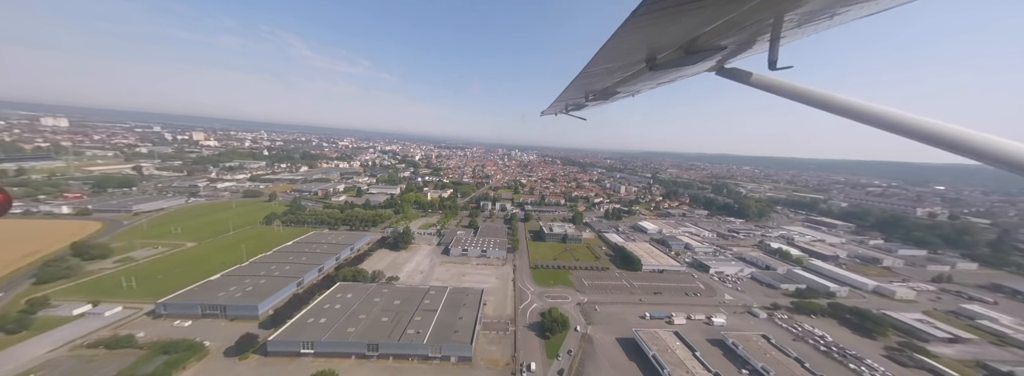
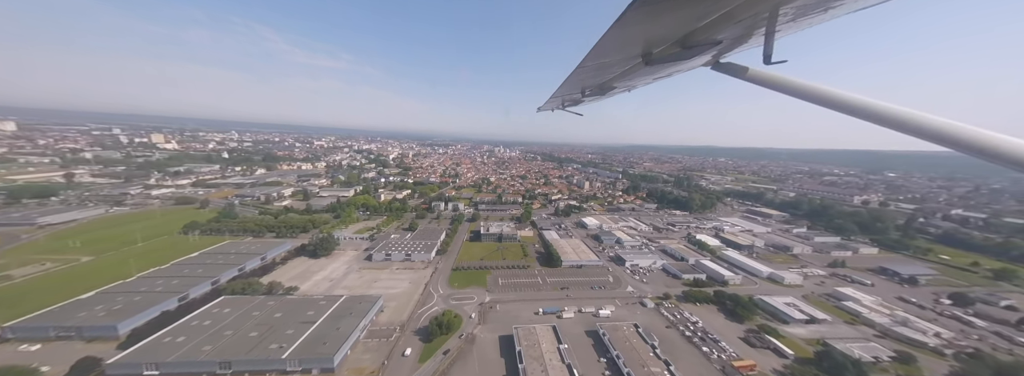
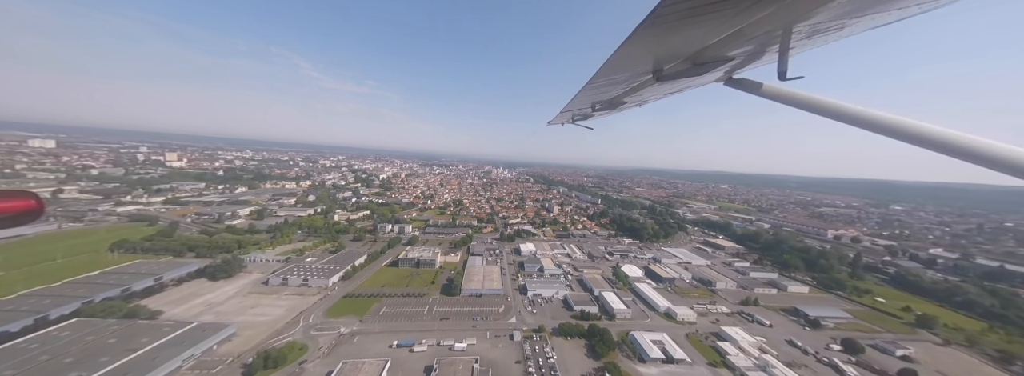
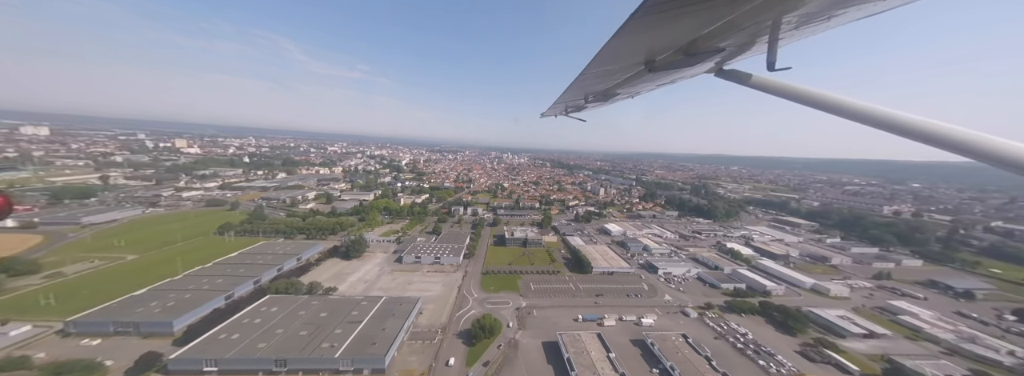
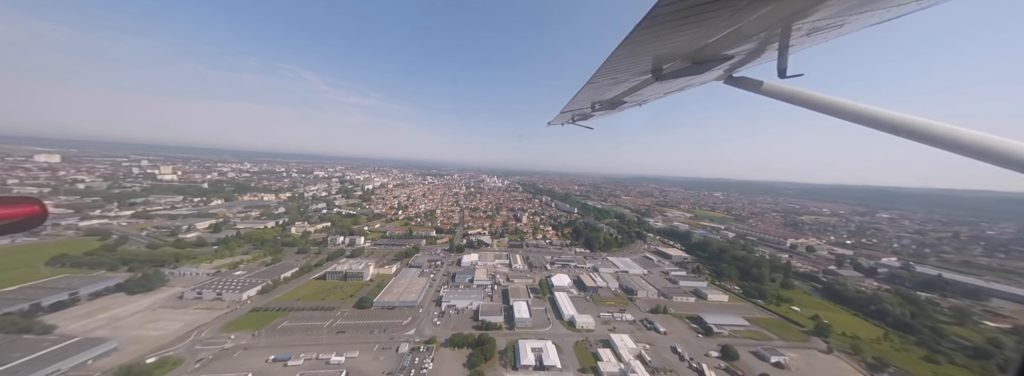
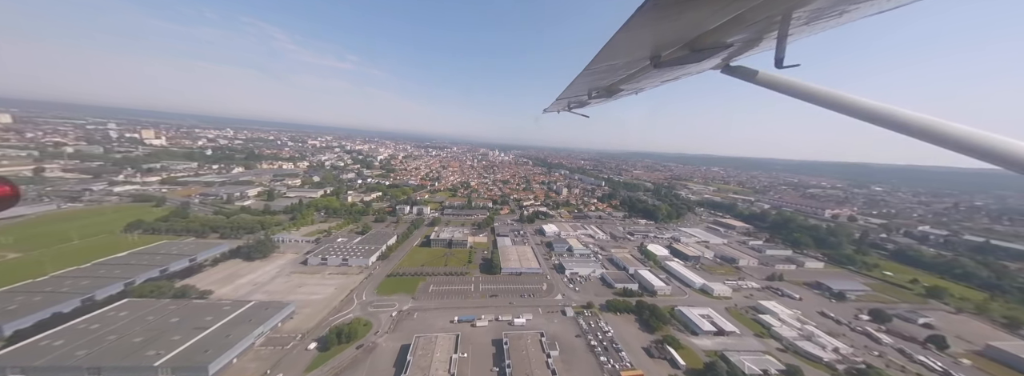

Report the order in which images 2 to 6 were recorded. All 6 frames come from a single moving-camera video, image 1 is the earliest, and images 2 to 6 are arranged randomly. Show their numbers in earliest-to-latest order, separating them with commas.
4, 2, 6, 3, 5
